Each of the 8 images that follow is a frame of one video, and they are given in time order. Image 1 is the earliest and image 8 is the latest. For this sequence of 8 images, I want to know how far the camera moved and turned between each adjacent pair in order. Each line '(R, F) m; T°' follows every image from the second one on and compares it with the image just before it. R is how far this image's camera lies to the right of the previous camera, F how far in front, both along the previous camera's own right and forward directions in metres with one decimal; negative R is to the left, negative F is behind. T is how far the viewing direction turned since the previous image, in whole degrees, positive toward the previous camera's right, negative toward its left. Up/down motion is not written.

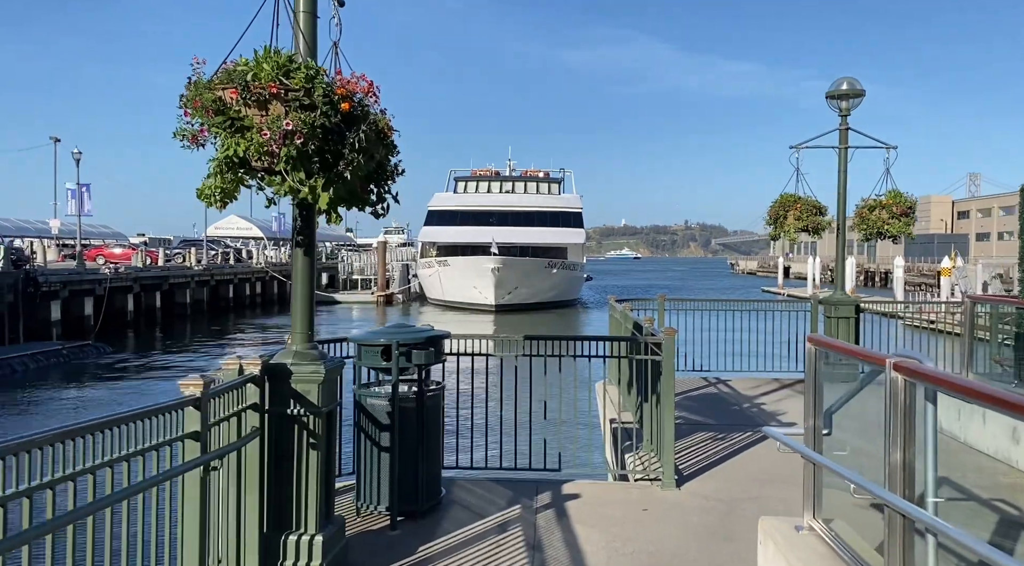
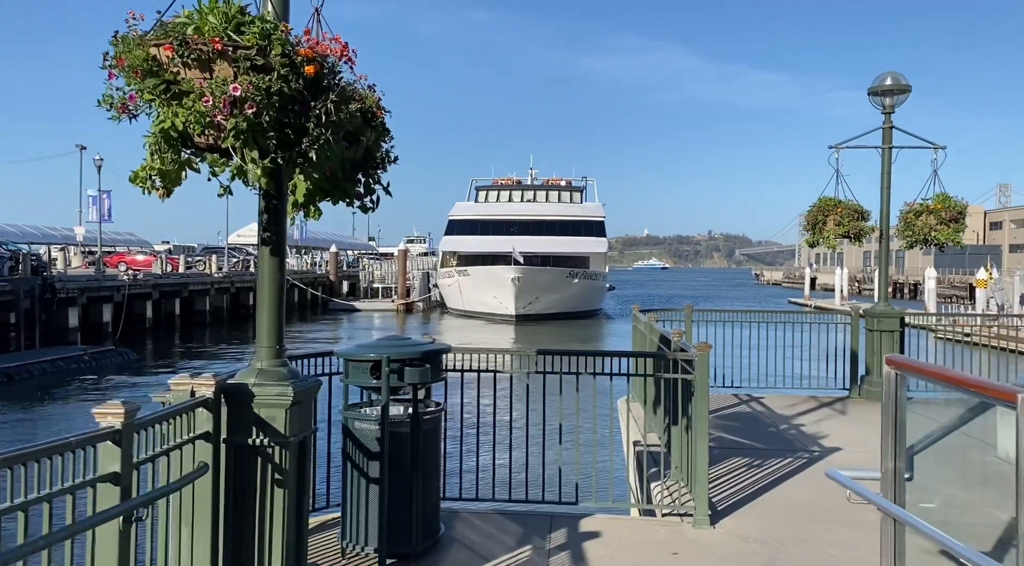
(+0.1, +0.8) m; -2°
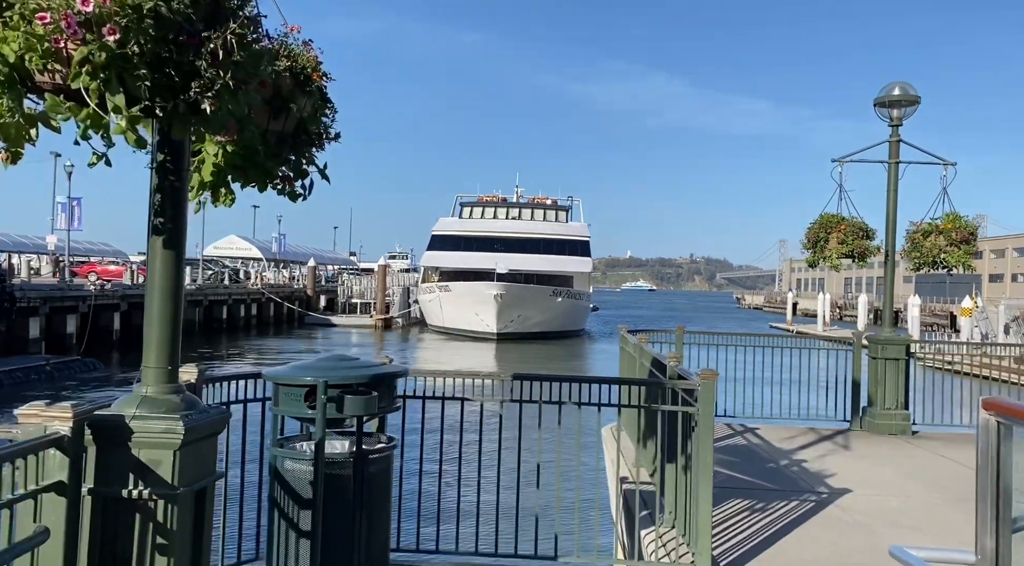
(+0.1, +0.9) m; +1°
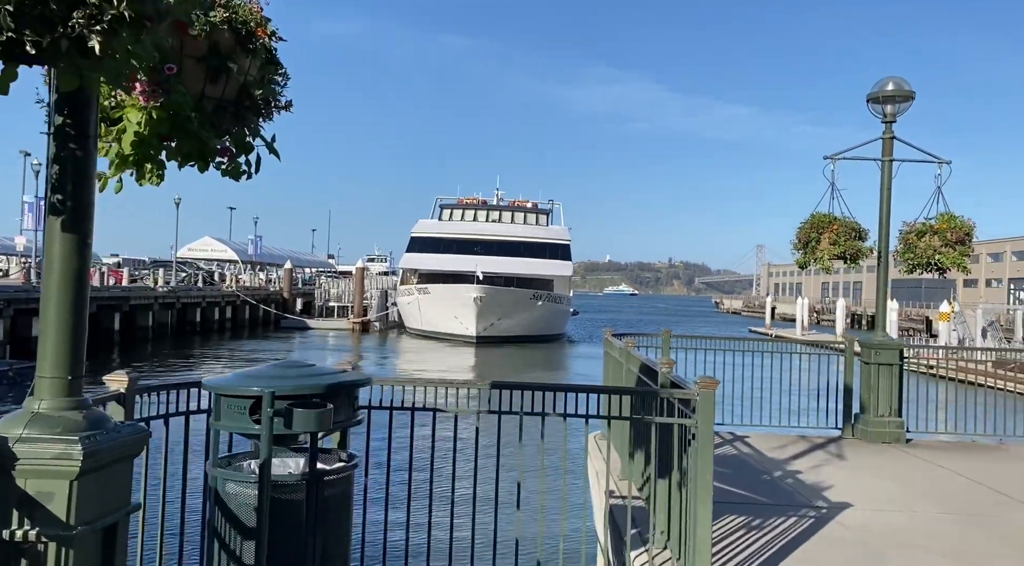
(0.0, +0.5) m; +1°
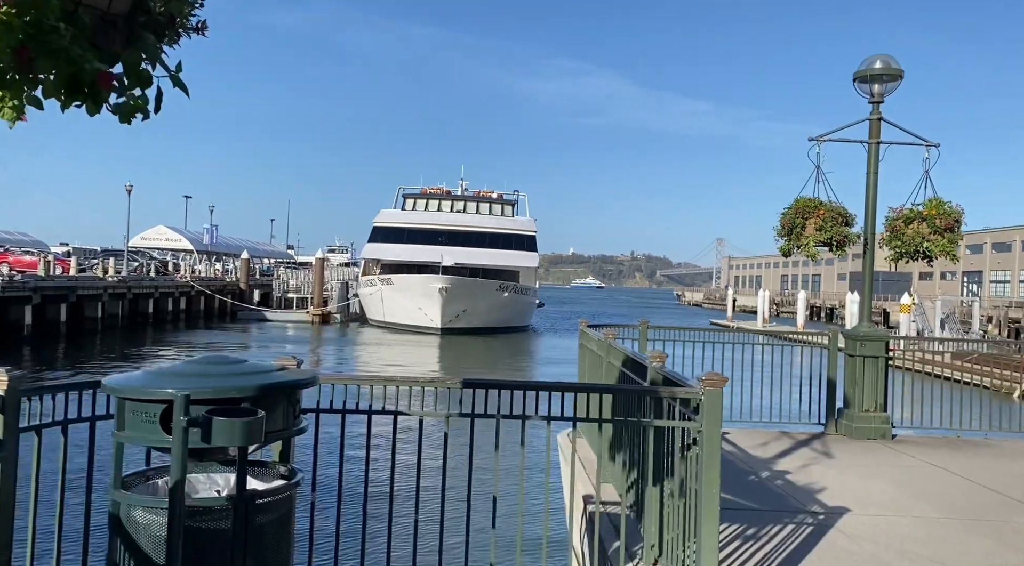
(-0.1, +0.7) m; +2°
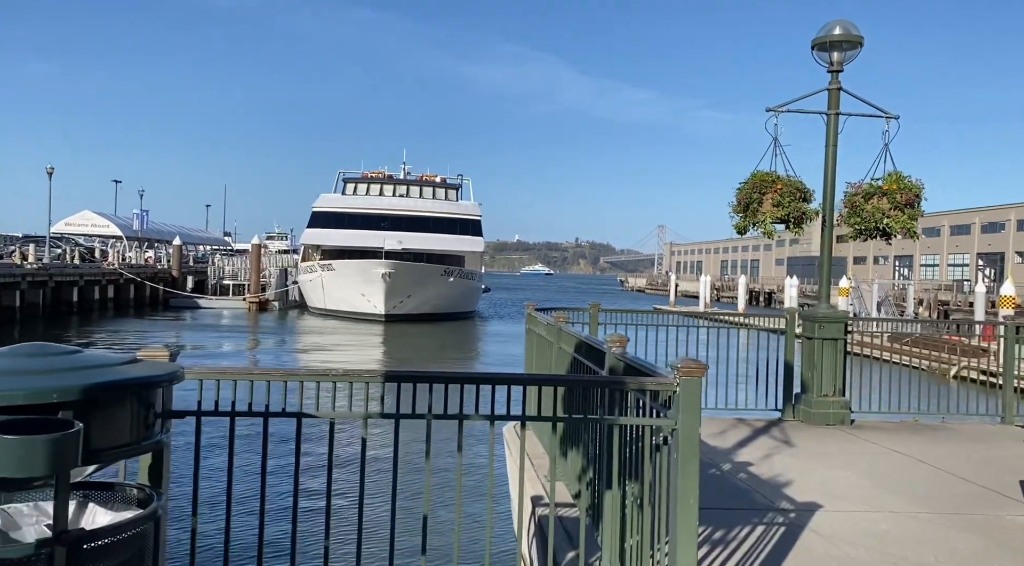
(0.0, +0.7) m; +4°
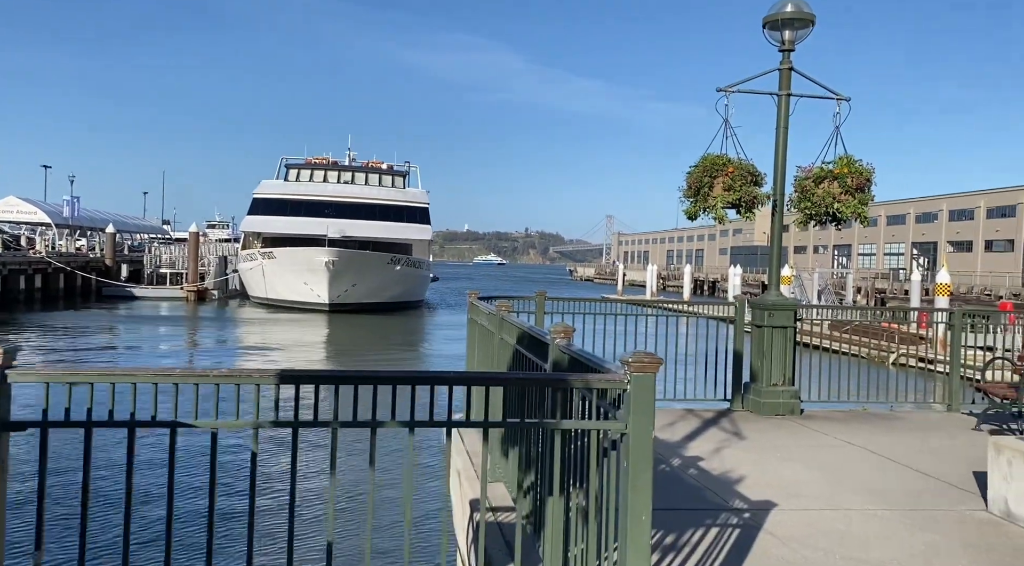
(+0.1, +0.5) m; +3°
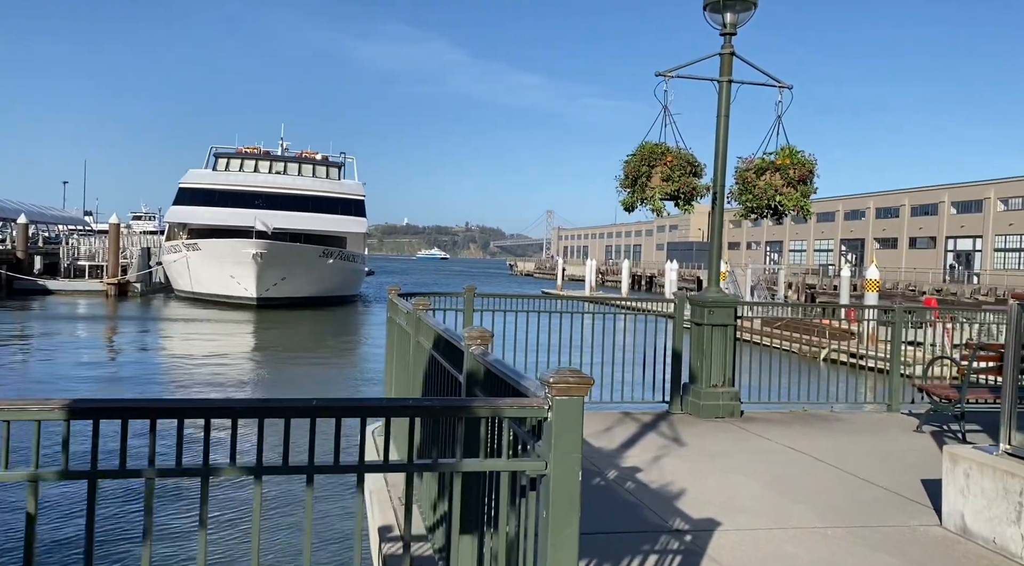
(+0.1, +0.6) m; +4°
